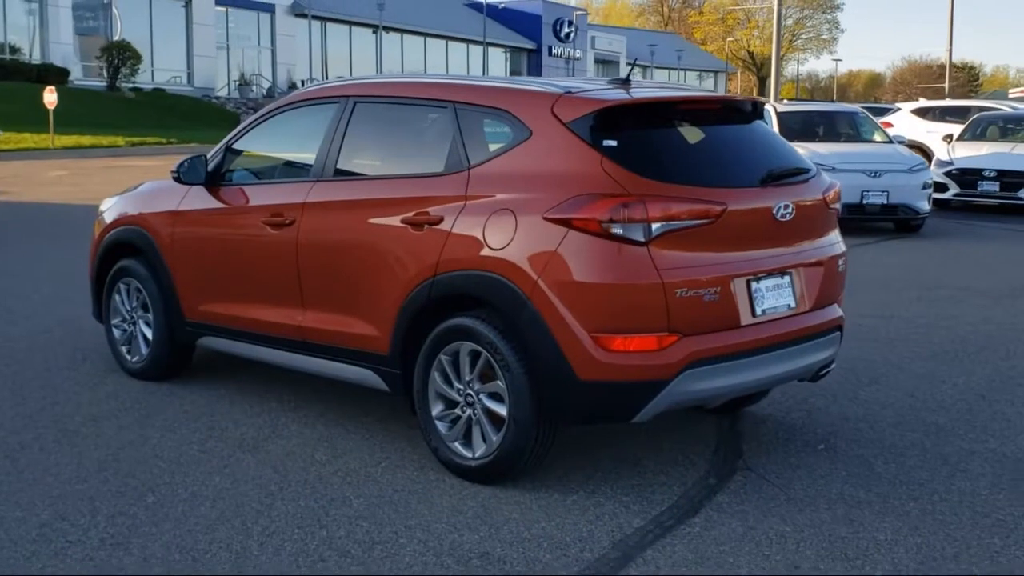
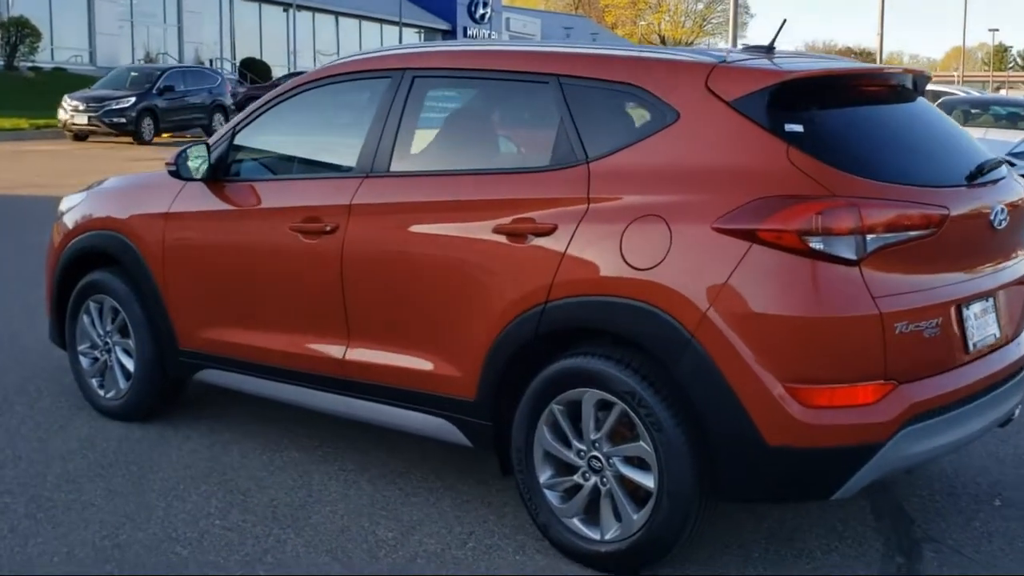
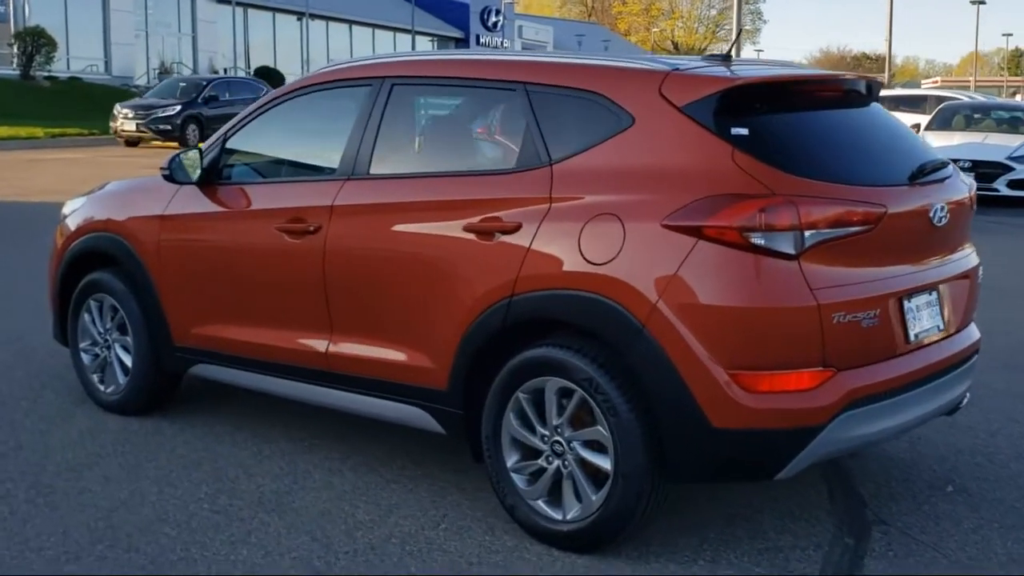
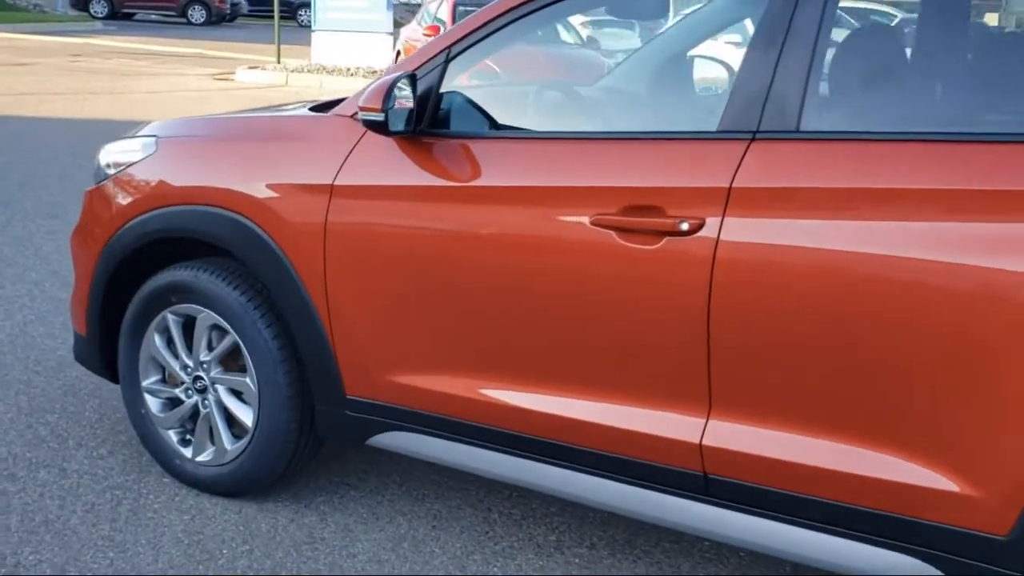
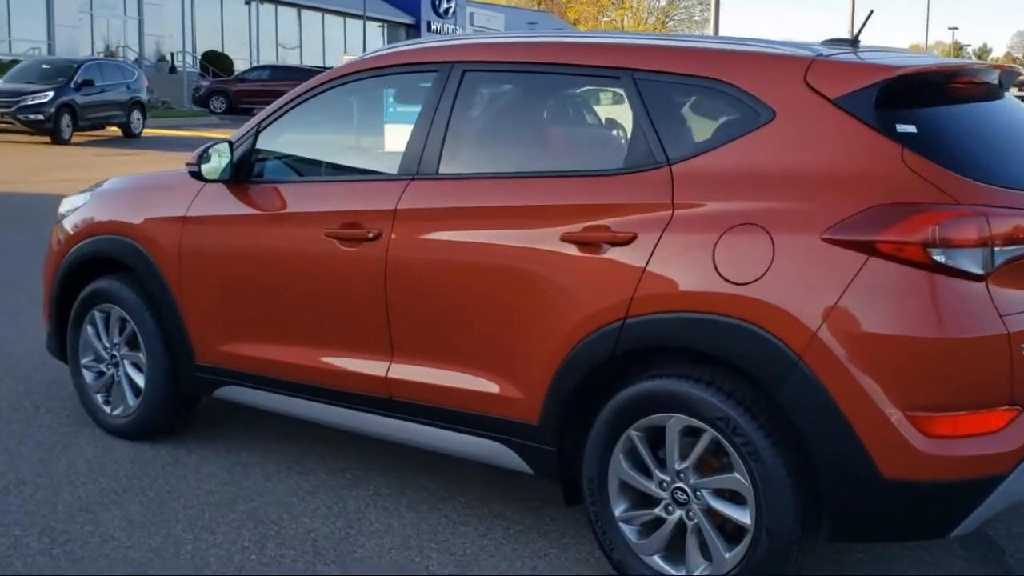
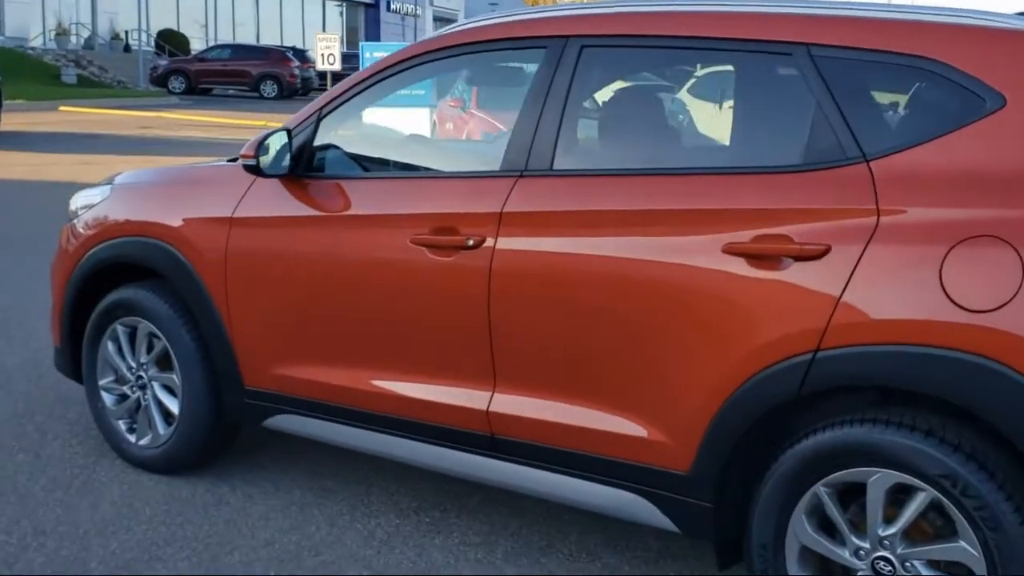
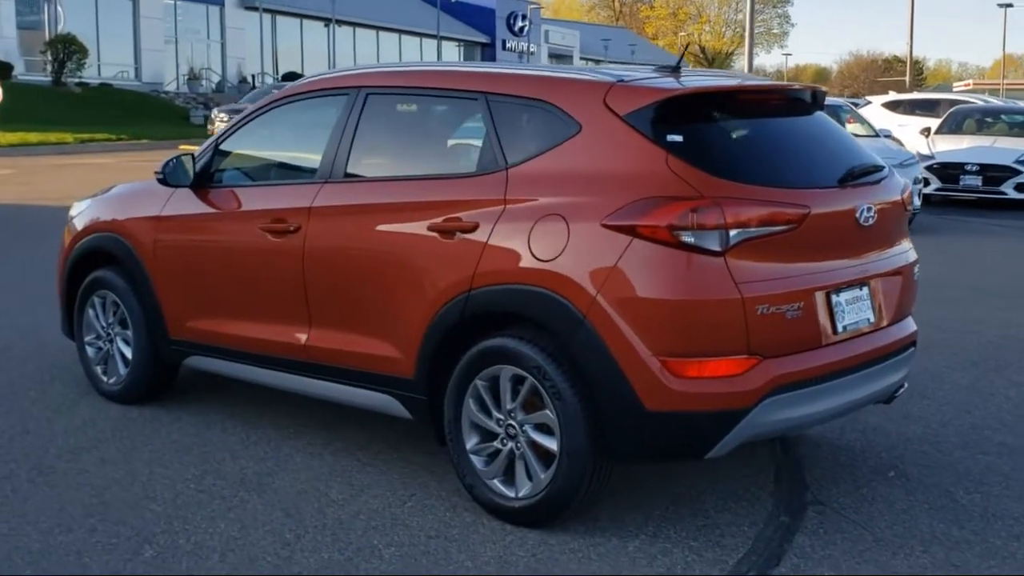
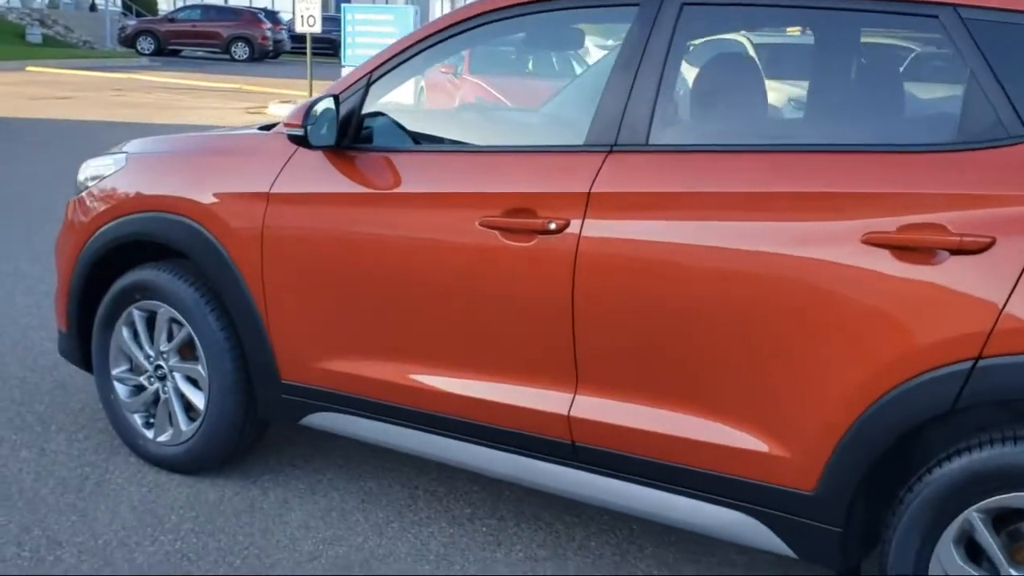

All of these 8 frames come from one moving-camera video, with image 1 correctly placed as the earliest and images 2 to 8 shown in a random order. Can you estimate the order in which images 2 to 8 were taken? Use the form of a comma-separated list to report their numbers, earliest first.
7, 3, 2, 5, 6, 8, 4
